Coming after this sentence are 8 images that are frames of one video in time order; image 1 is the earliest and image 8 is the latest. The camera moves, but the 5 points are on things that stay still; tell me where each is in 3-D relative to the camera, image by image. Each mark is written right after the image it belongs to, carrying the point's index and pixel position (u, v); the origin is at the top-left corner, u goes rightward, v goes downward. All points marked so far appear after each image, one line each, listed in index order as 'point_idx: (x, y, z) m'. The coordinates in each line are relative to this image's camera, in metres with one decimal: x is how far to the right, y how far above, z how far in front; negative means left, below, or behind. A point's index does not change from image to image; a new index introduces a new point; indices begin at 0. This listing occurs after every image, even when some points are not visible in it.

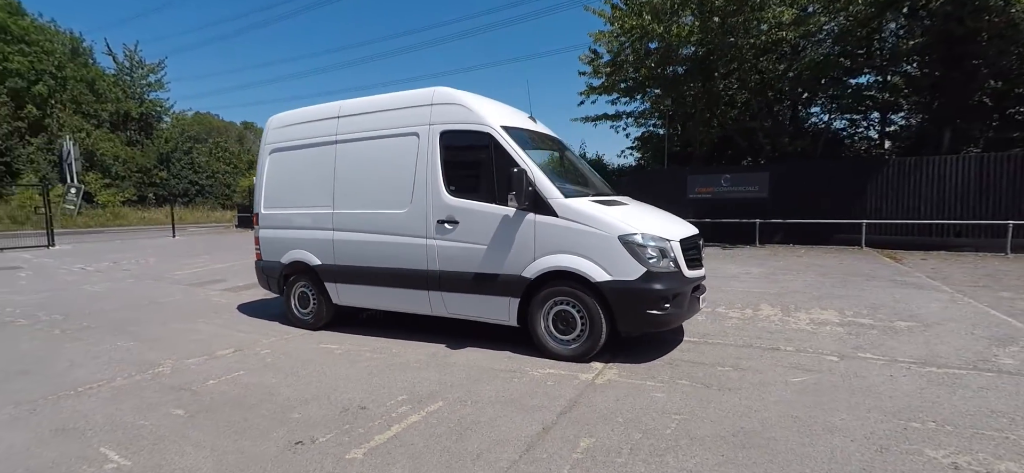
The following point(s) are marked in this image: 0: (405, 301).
0: (-1.3, -0.7, +5.3) m
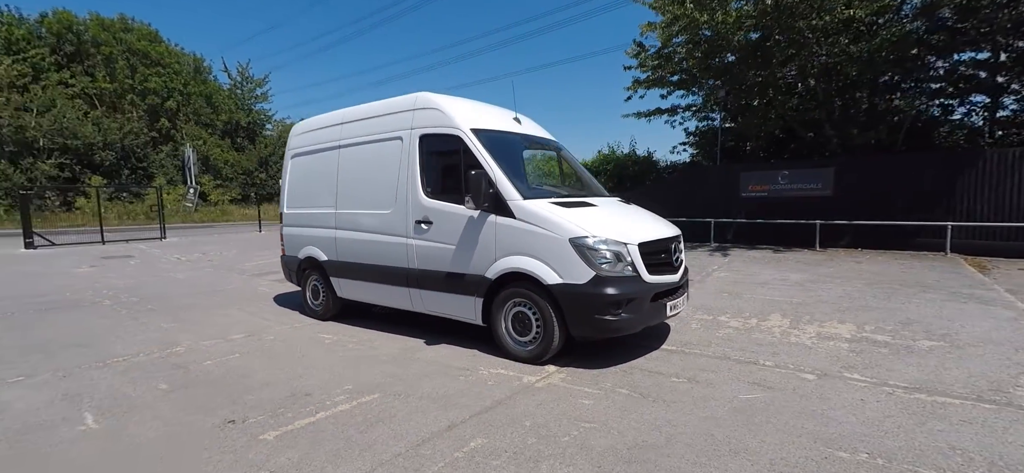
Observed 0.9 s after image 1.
0: (-1.5, -0.7, +5.6) m
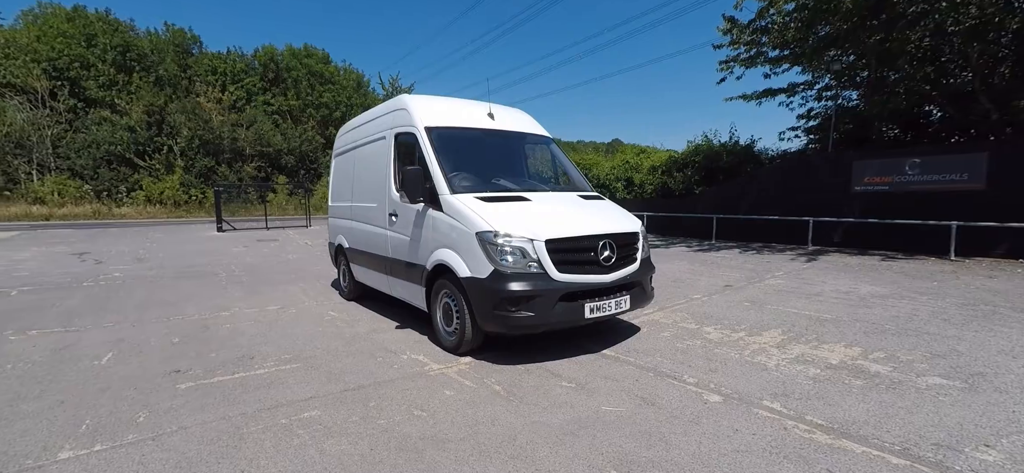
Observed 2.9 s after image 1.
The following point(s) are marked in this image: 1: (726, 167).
0: (-1.7, -0.6, +6.1) m
1: (+5.7, +1.8, +12.8) m
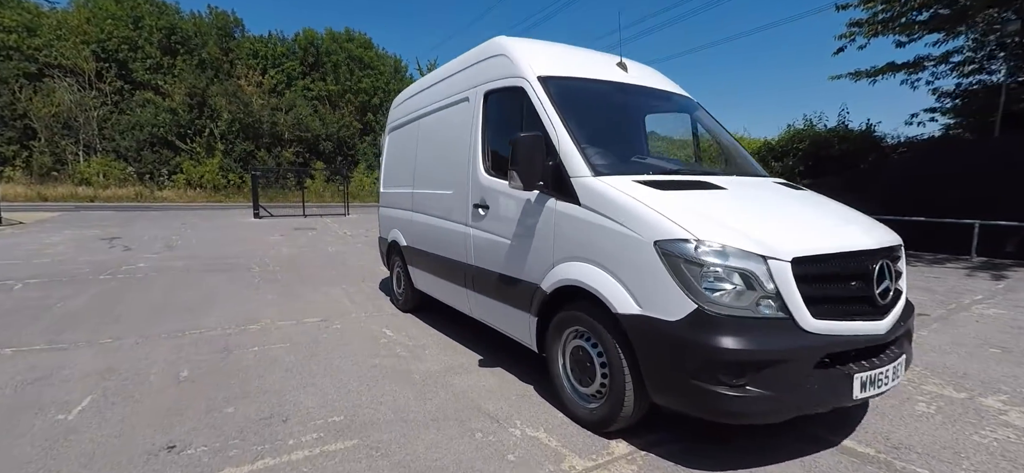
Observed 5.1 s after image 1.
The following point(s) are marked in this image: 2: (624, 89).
0: (-0.6, -0.6, +4.5) m
1: (+7.3, +1.8, +10.7) m
2: (+0.9, +1.1, +3.8) m
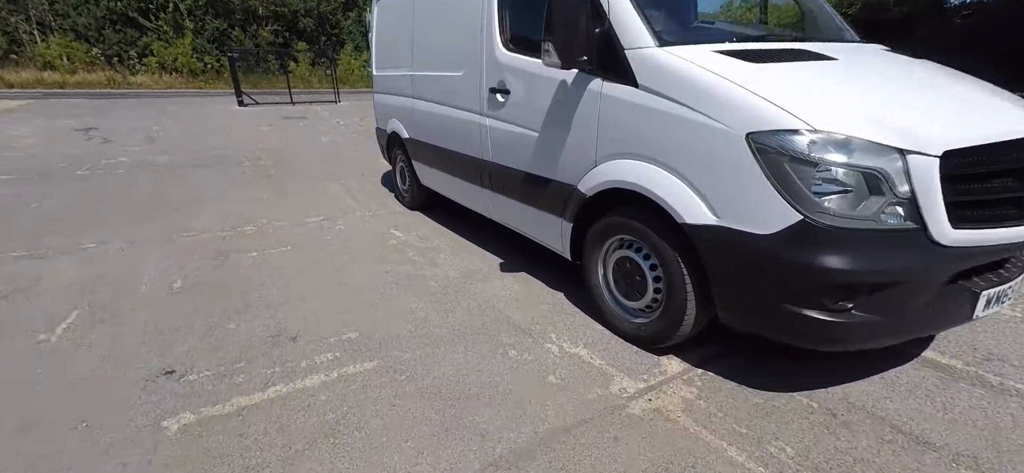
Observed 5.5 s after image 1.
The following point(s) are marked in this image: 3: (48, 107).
0: (-0.4, +0.4, +4.1) m
1: (+7.4, +4.1, +9.6) m
2: (+1.1, +1.9, +2.9) m
3: (-14.7, +4.0, +15.2) m
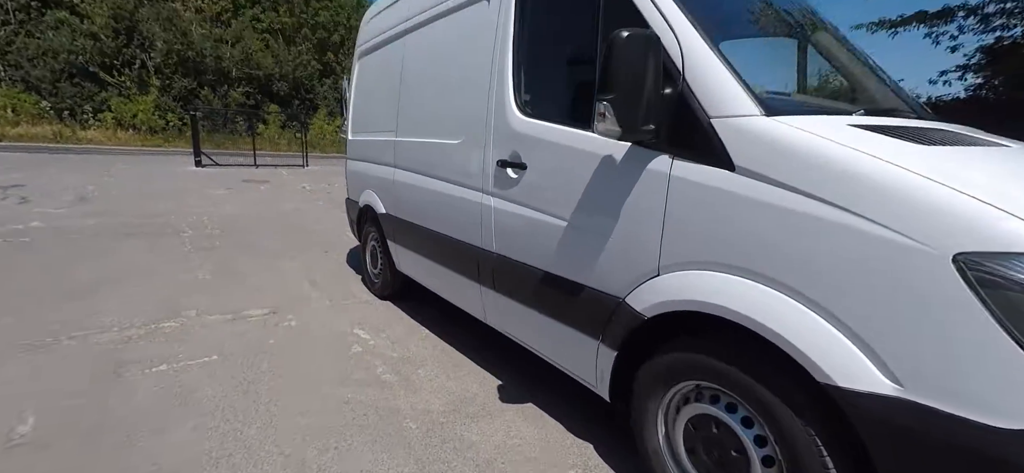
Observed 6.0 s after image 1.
0: (-0.4, -0.4, +3.2) m
1: (+7.1, +2.3, +9.7) m
2: (+1.2, +1.2, +2.4) m
3: (-15.3, +2.2, +13.8) m
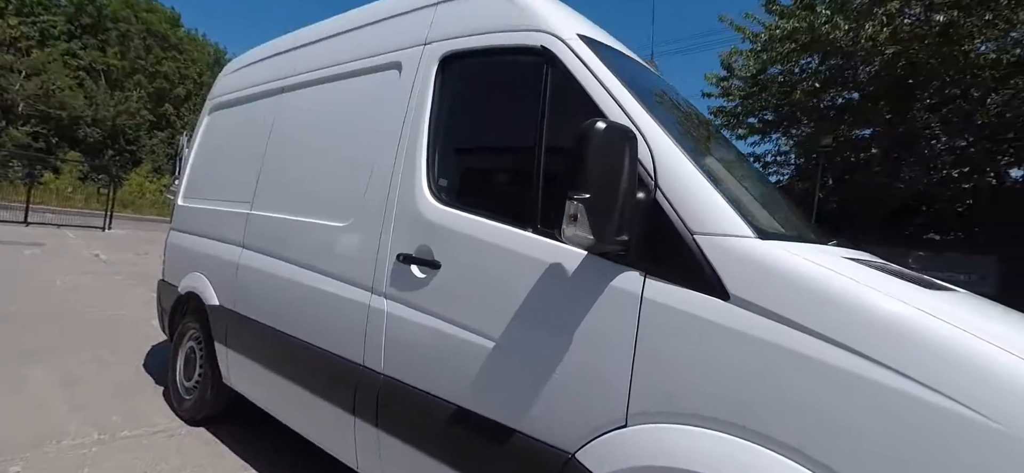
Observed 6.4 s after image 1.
0: (-0.9, -0.9, +2.4) m
1: (+4.3, -0.1, +11.1) m
2: (+0.9, +0.6, +2.4) m
3: (-18.3, +1.2, +8.4) m
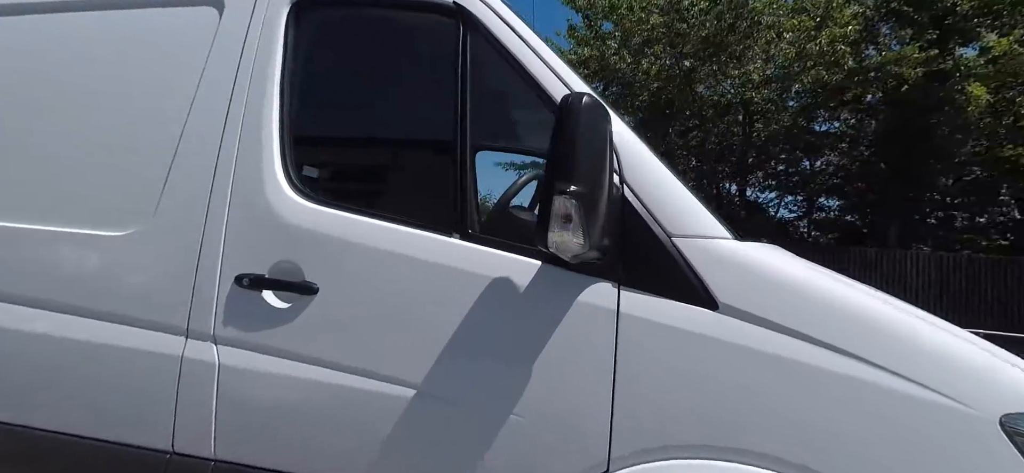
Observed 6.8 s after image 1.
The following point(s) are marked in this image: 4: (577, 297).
0: (-1.3, -1.0, +1.5) m
1: (-0.2, -0.3, +11.6) m
2: (+0.3, +0.6, +2.2) m
3: (-19.6, +0.8, -0.3) m
4: (+0.2, -0.2, +1.3) m
